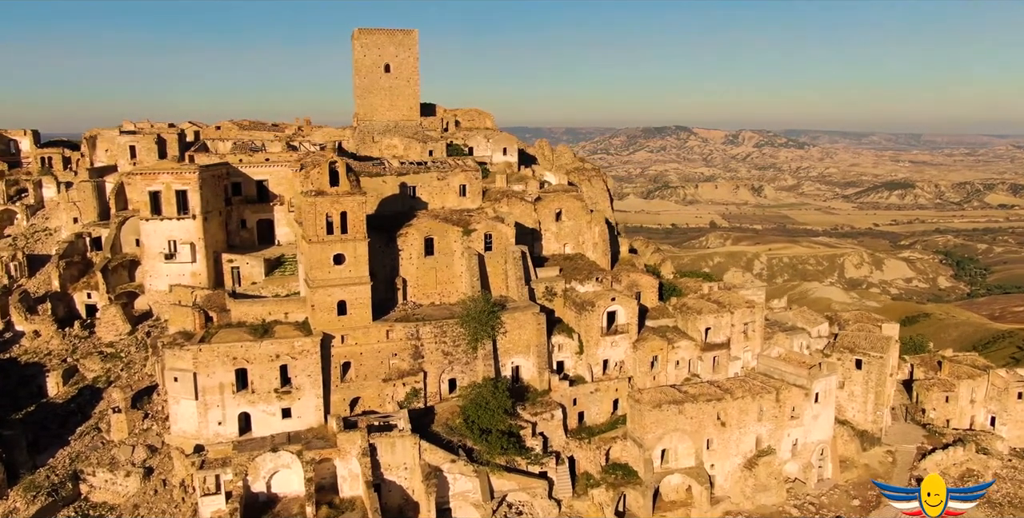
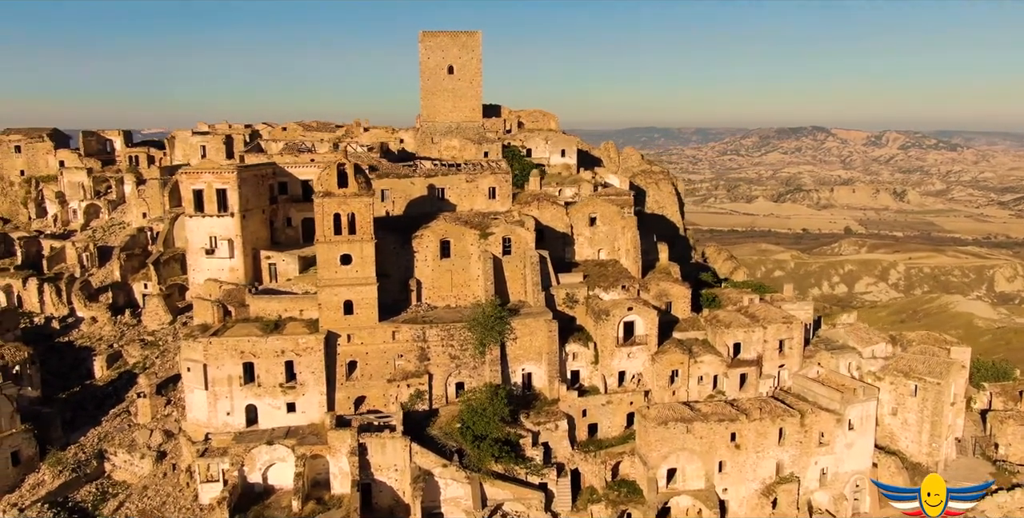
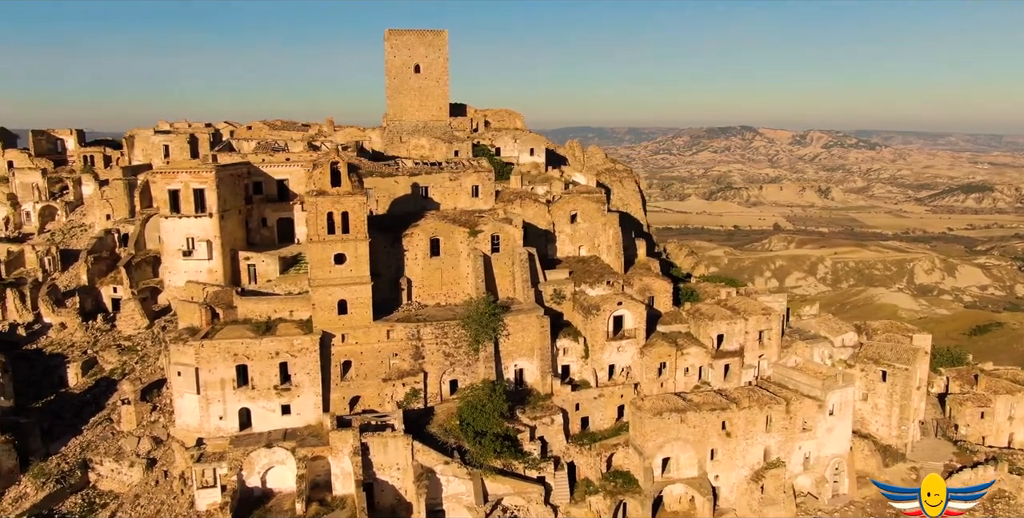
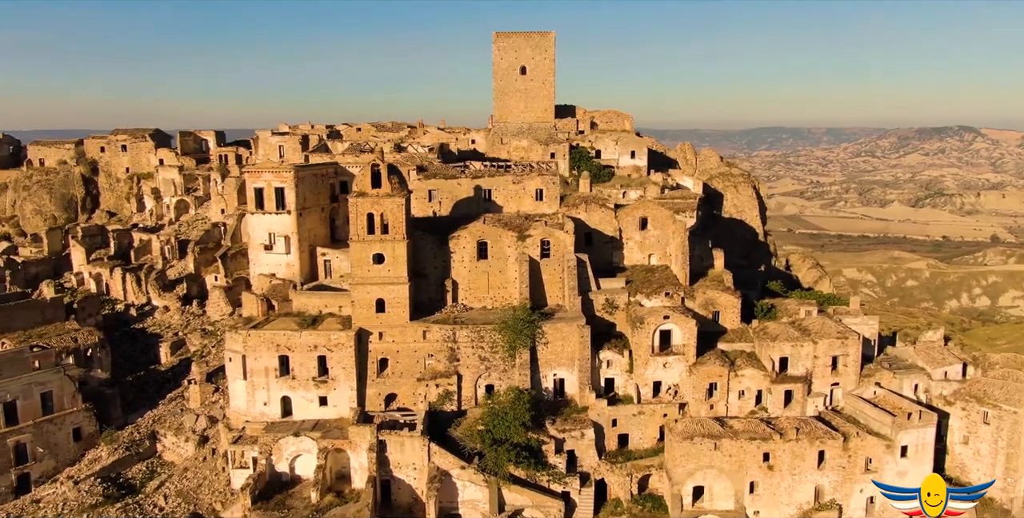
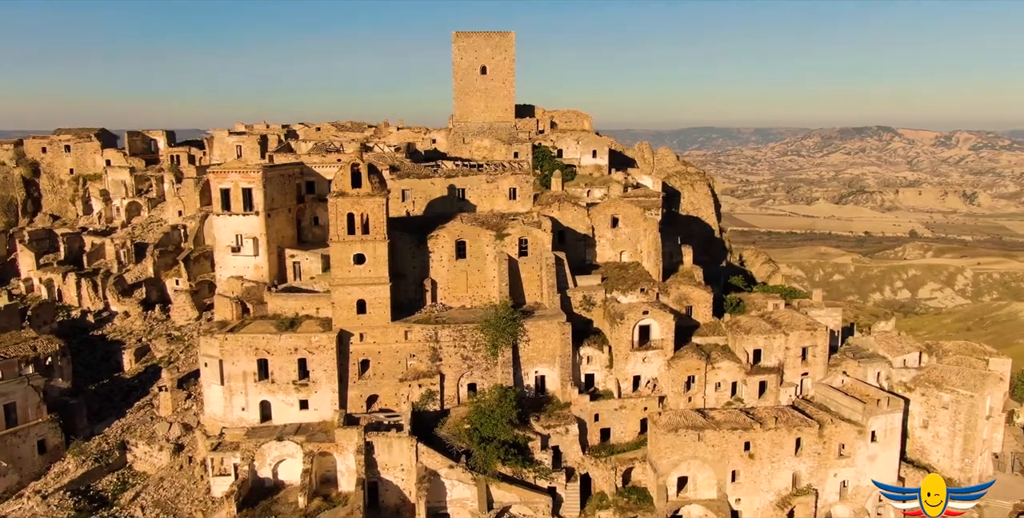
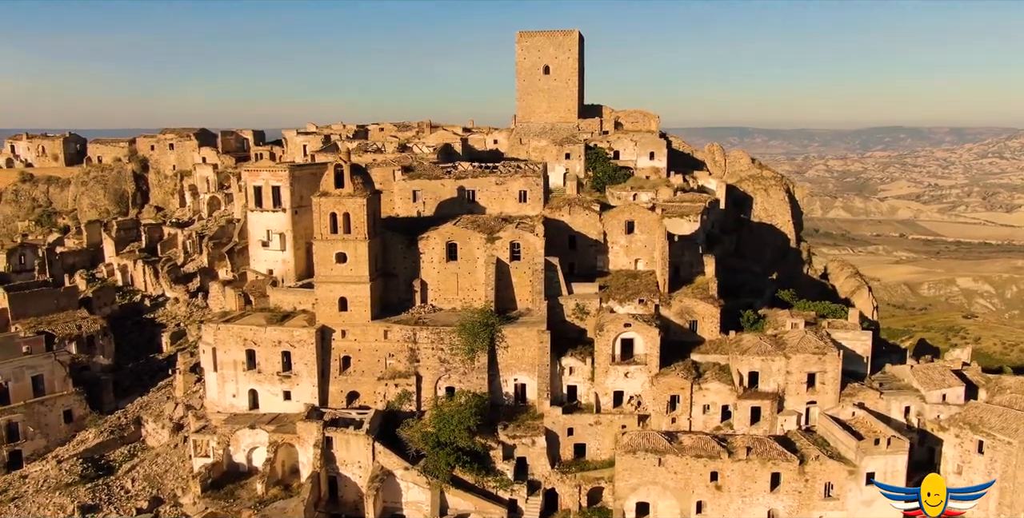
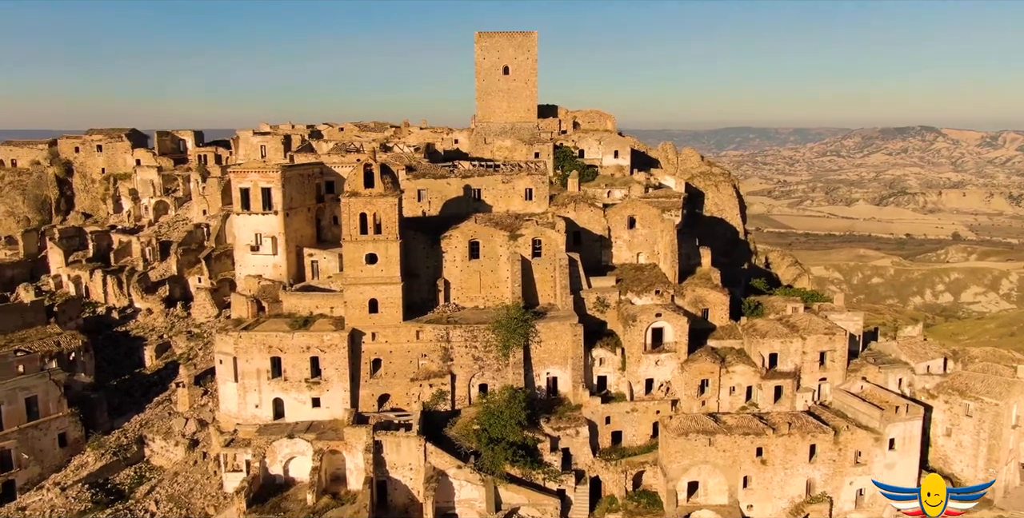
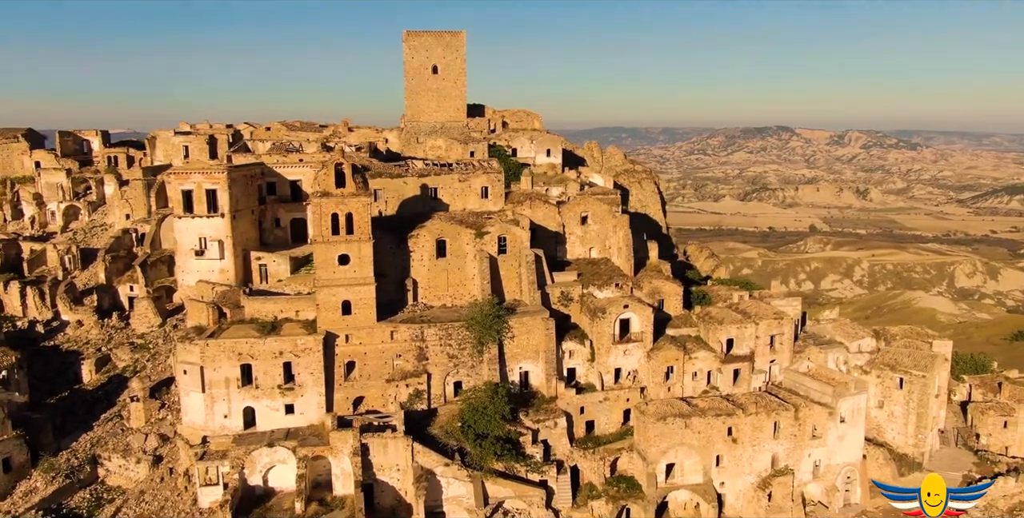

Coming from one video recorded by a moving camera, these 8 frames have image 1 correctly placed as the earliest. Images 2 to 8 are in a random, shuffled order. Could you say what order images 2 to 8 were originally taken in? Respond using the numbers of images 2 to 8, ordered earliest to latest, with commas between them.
3, 8, 2, 5, 7, 4, 6
